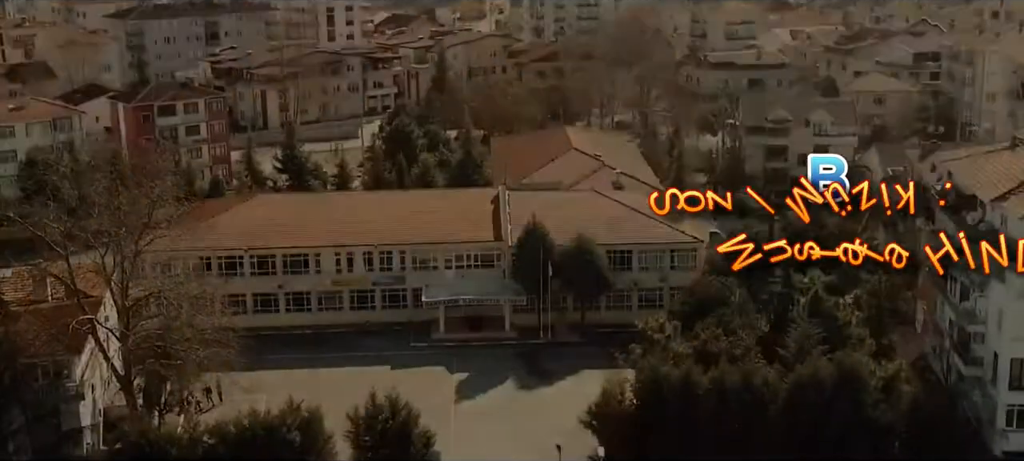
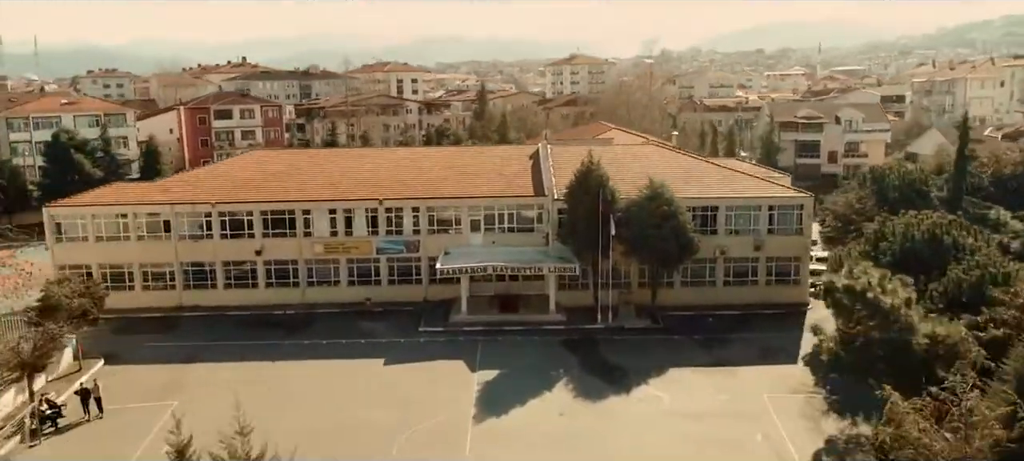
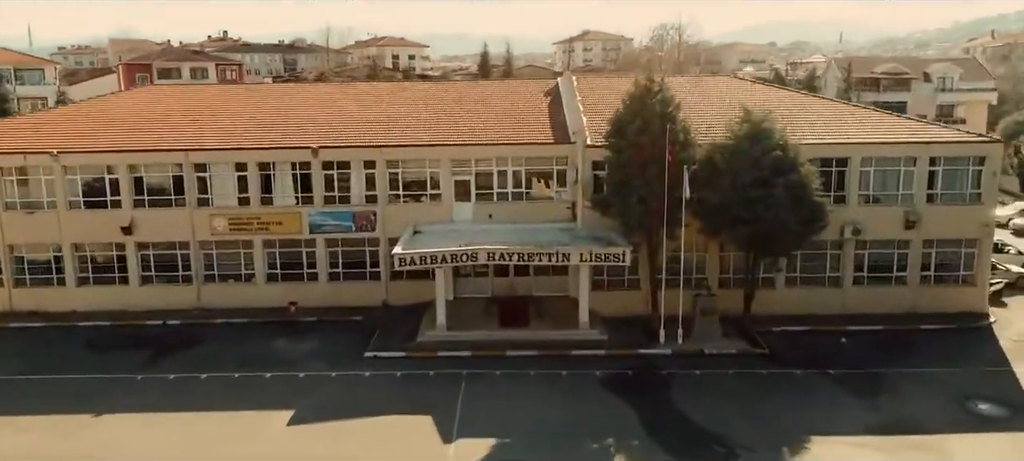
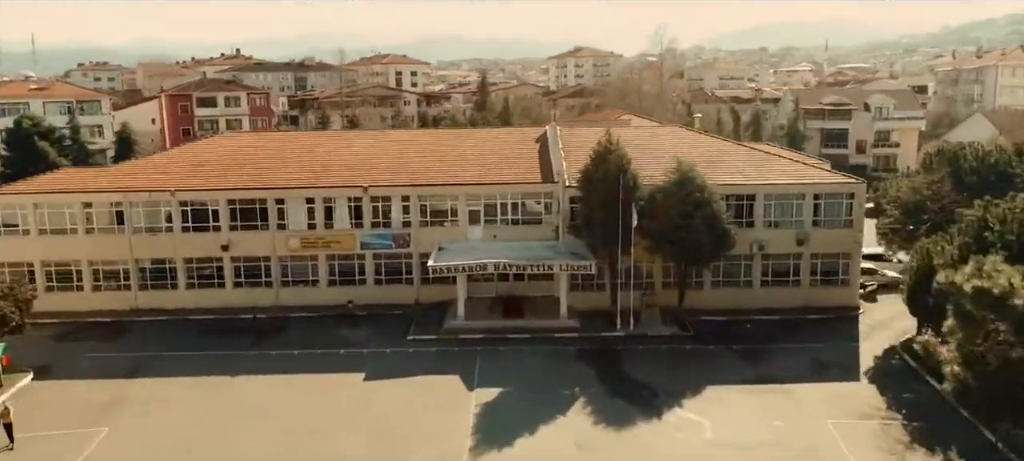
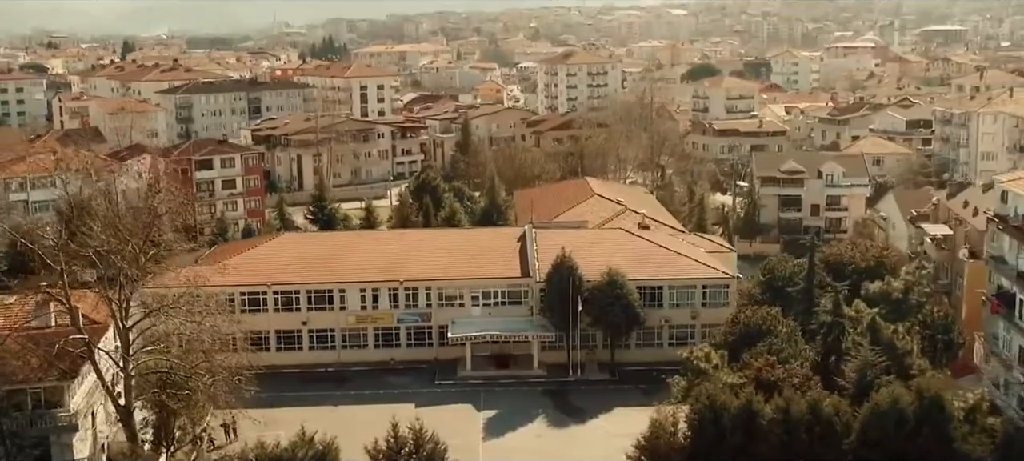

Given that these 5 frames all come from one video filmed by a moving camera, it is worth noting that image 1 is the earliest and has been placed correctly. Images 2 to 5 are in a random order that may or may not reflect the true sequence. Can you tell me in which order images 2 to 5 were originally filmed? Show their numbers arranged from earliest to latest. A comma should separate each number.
5, 2, 4, 3
